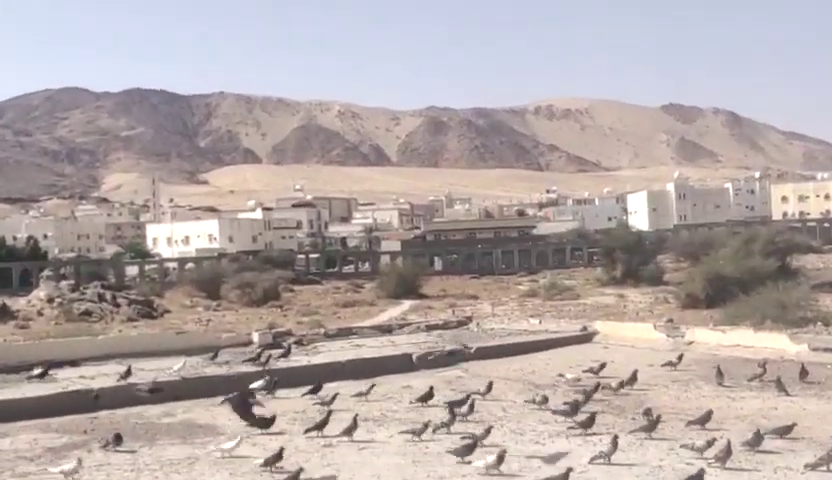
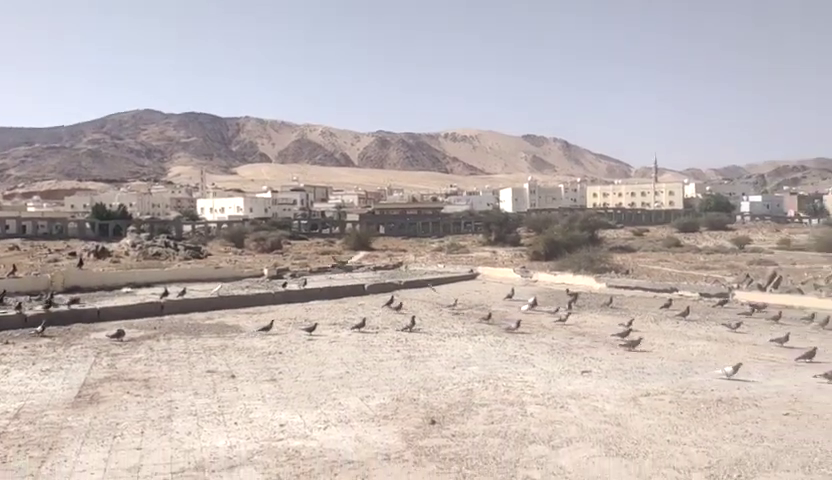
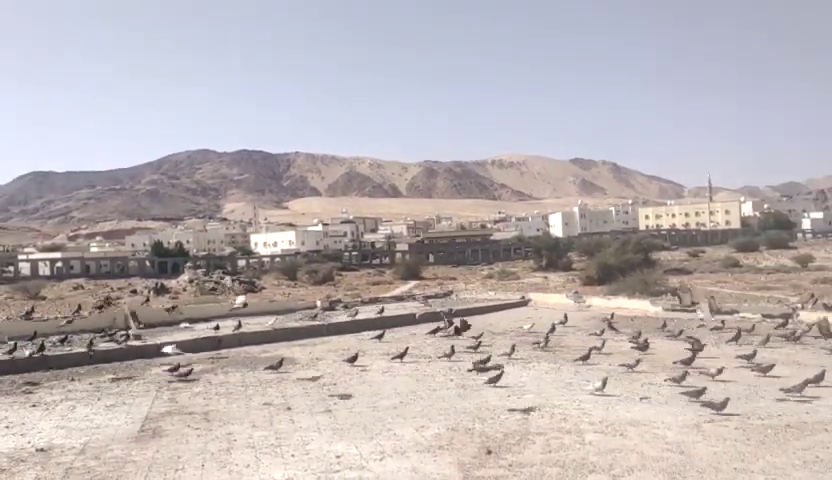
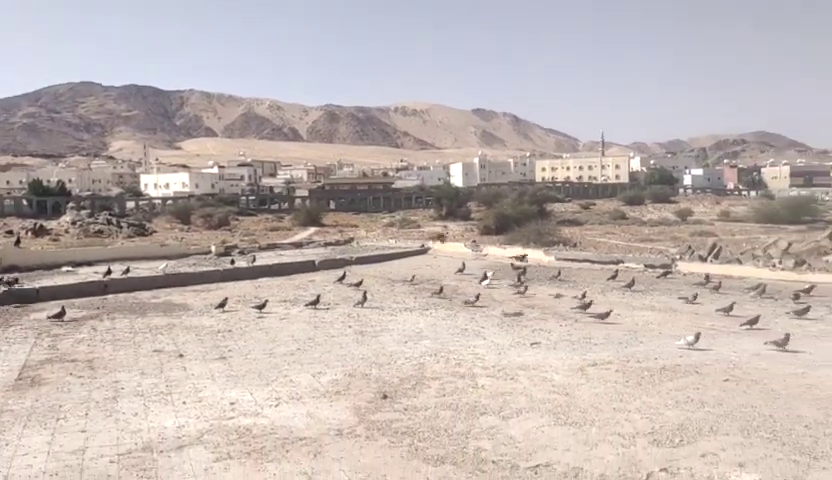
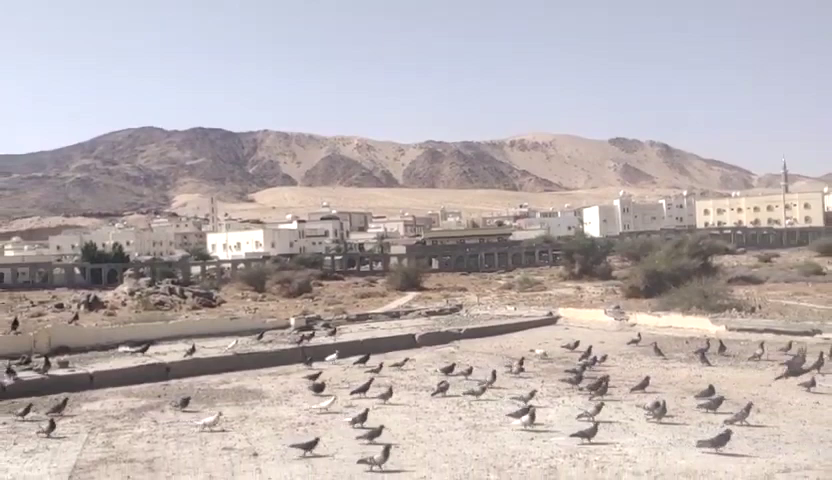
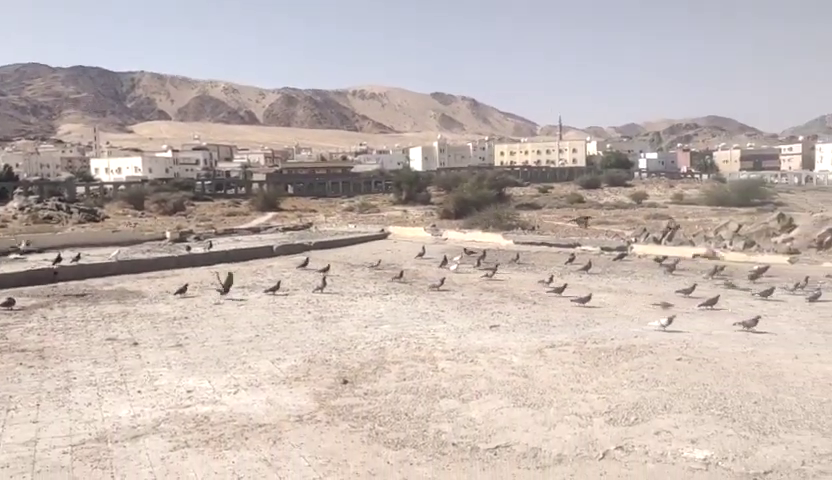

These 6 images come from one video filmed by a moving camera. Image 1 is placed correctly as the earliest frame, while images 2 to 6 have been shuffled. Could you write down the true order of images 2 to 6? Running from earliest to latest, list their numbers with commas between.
5, 3, 2, 4, 6
